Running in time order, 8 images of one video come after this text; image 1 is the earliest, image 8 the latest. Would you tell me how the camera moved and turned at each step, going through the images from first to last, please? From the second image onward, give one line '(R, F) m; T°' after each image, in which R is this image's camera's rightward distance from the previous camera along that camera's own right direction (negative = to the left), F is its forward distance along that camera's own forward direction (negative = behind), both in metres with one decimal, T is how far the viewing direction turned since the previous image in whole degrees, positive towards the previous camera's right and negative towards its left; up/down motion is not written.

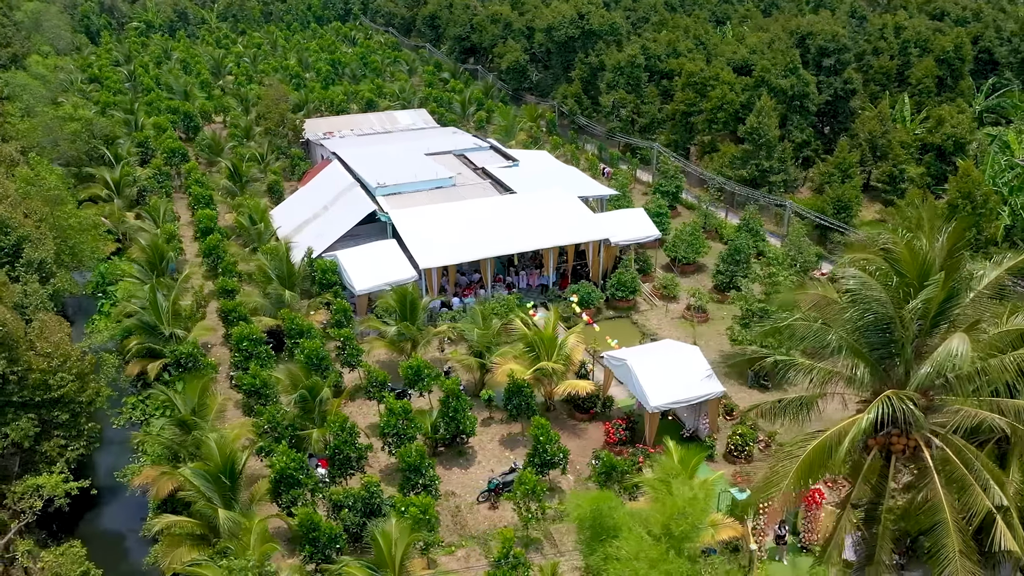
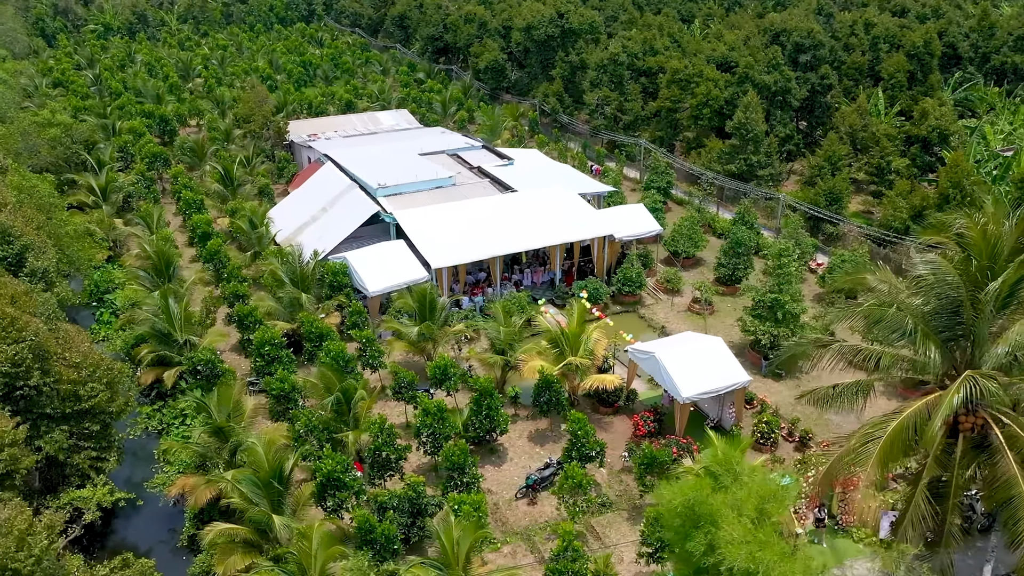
(-1.4, 0.0) m; +3°
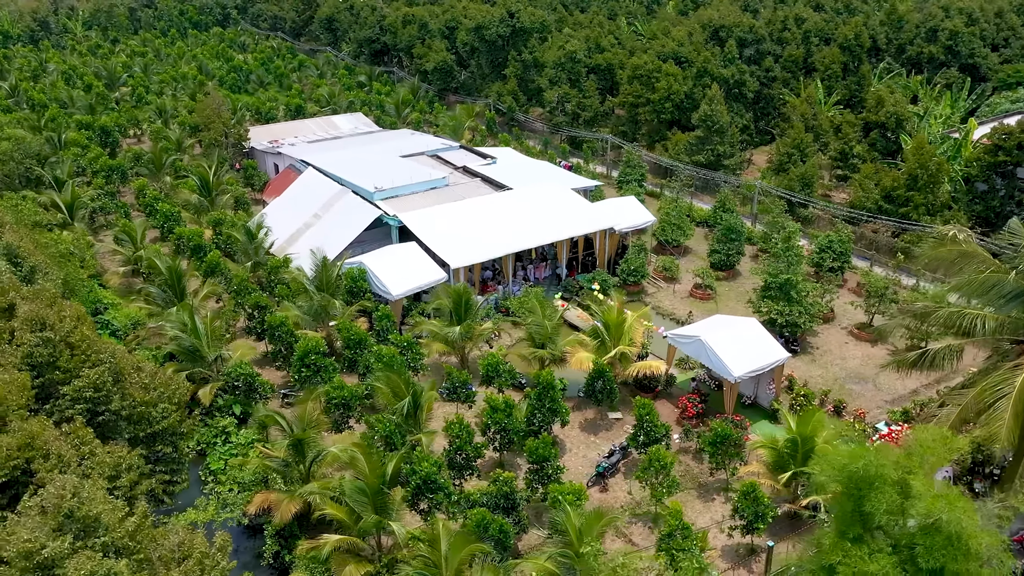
(-3.0, 0.0) m; +7°
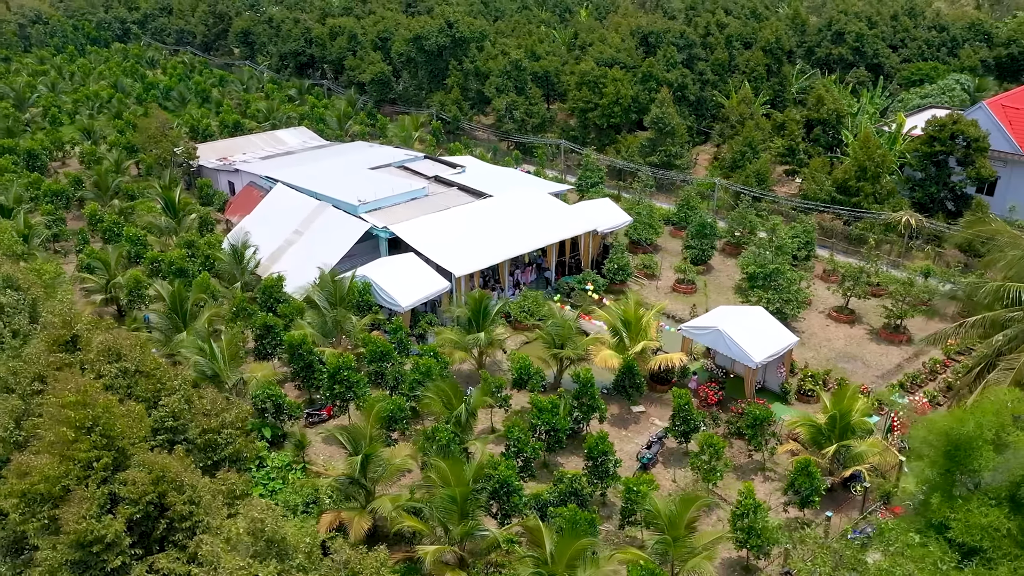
(-2.7, -0.1) m; +7°
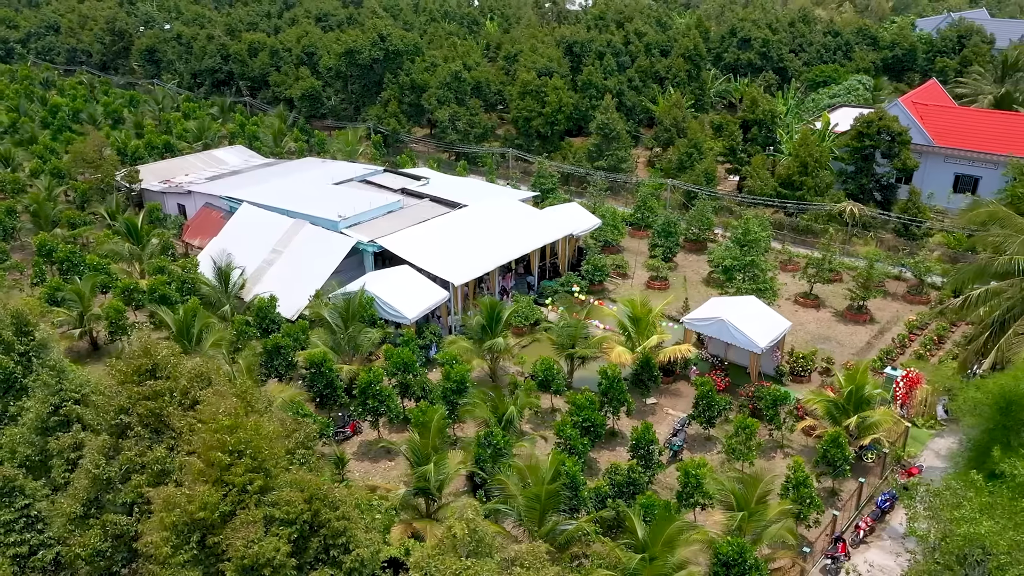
(-2.8, -0.2) m; +8°
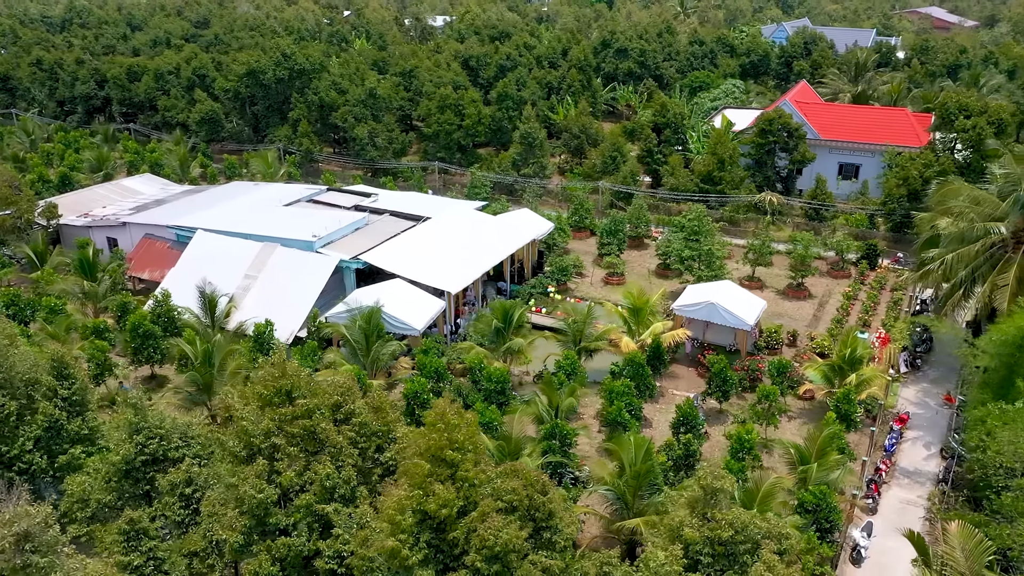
(-4.0, -0.3) m; +11°
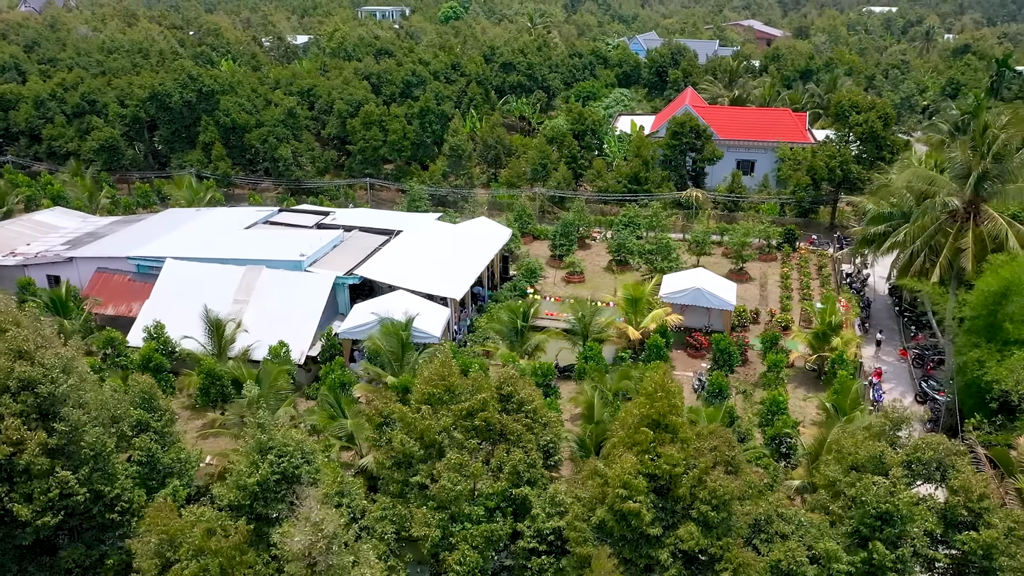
(-4.4, -0.4) m; +12°
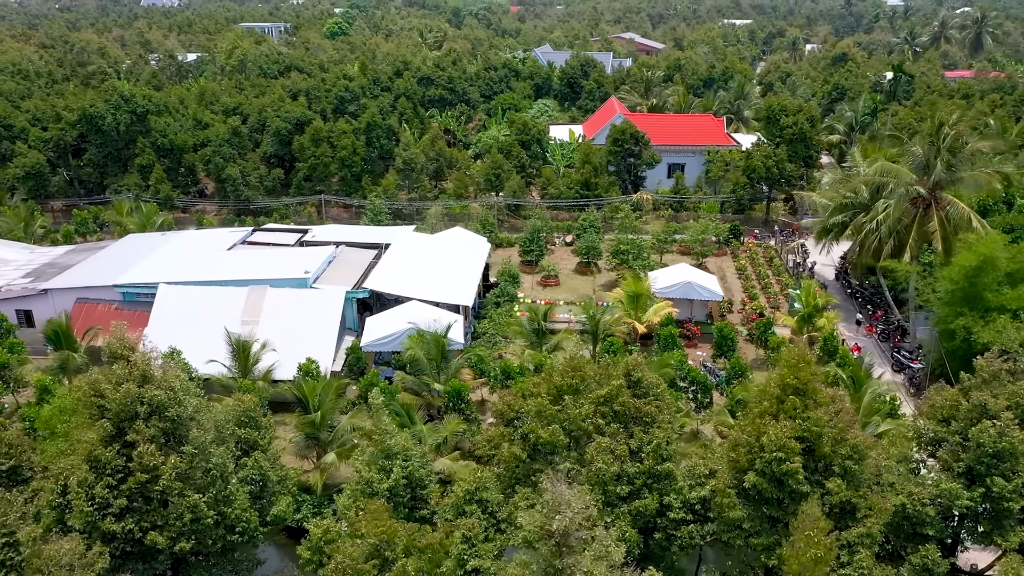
(-3.7, -0.4) m; +9°
